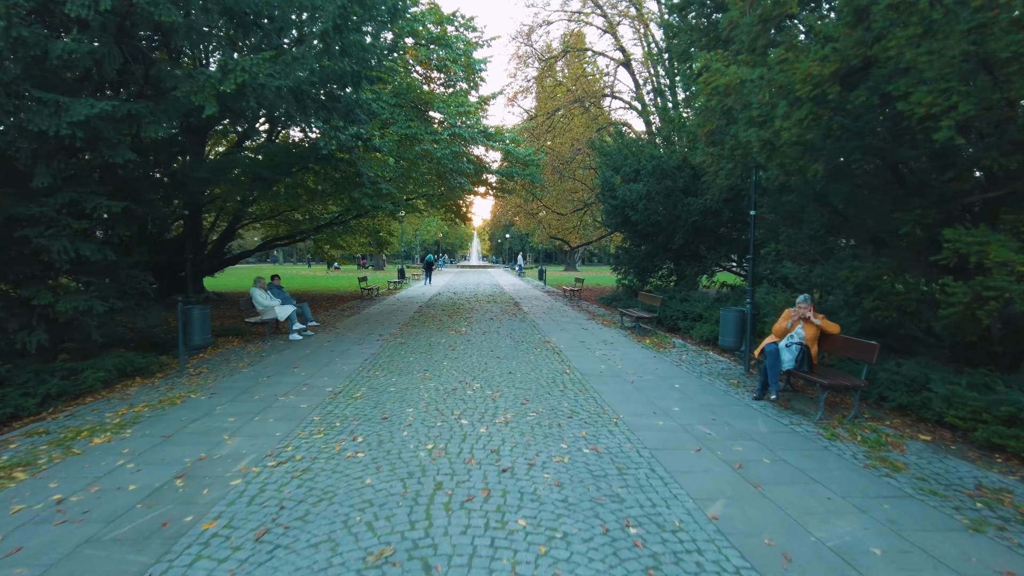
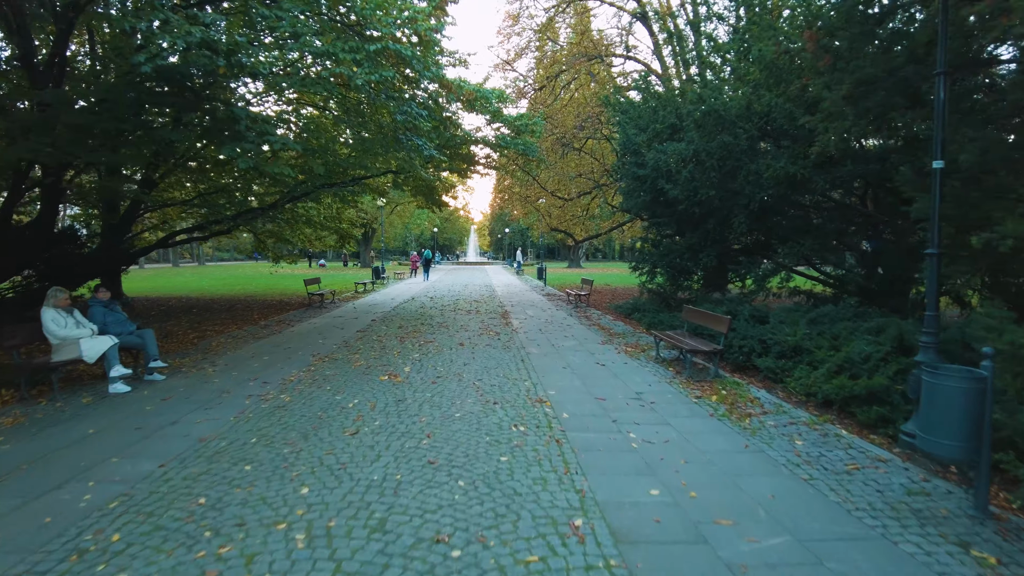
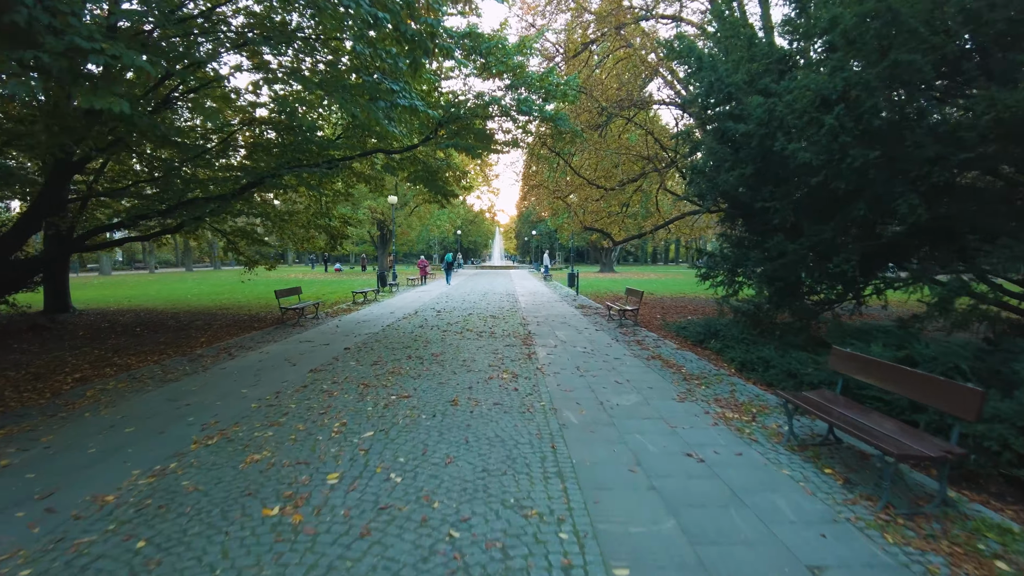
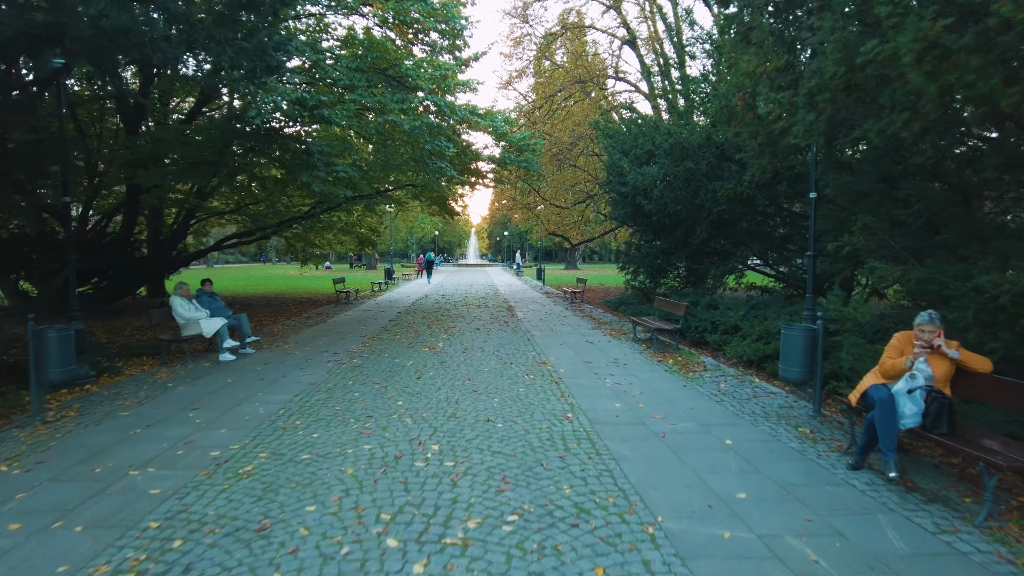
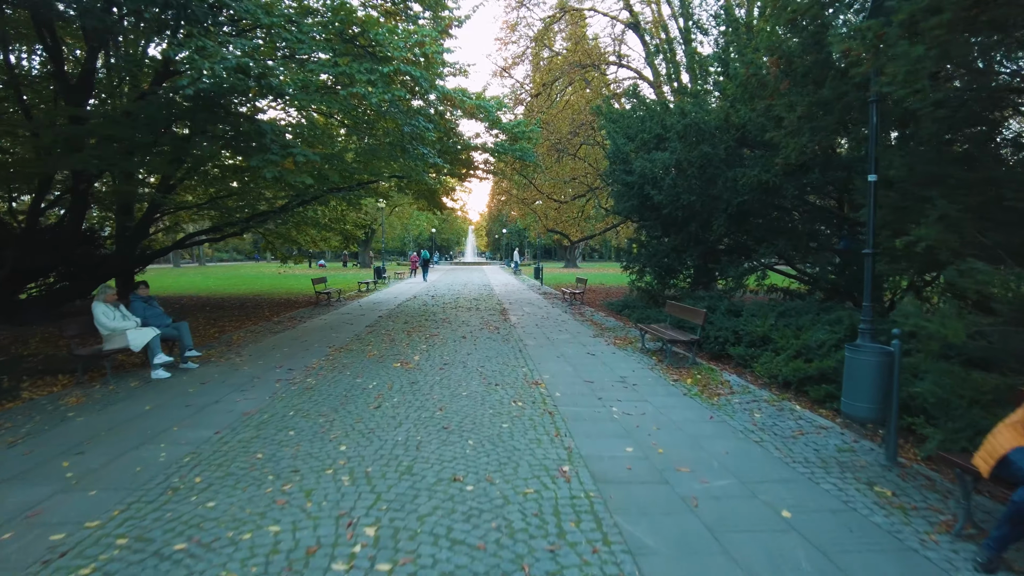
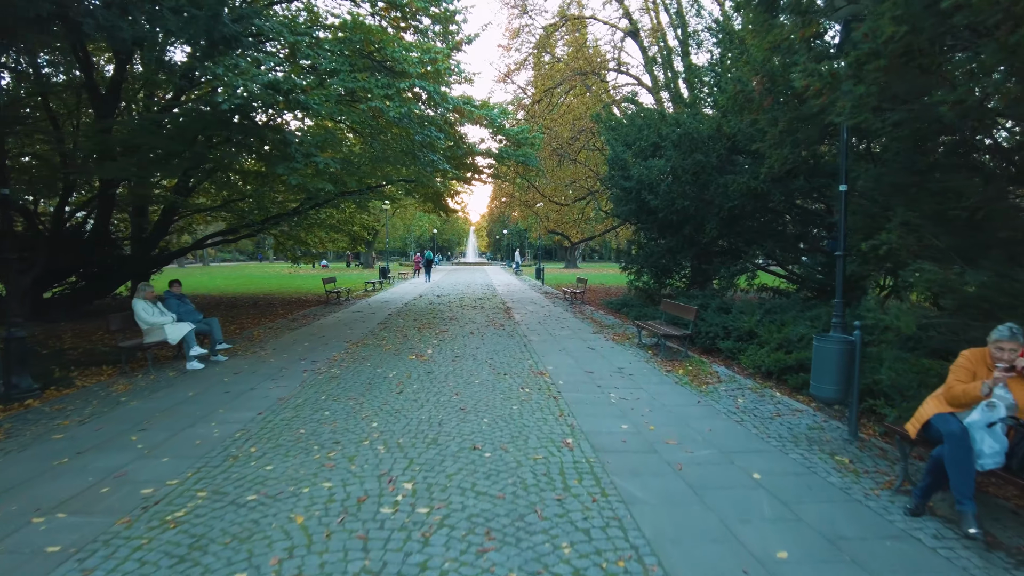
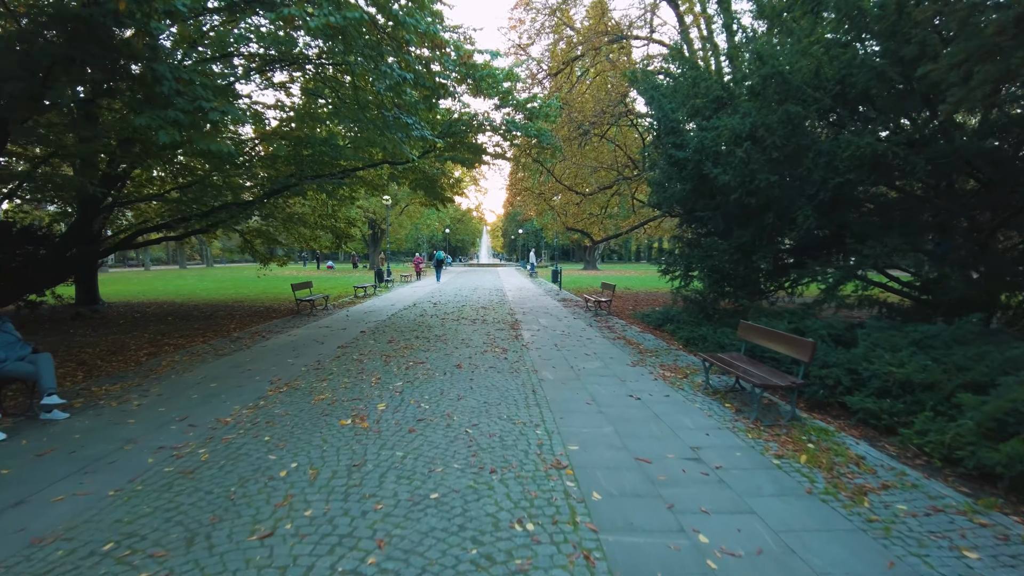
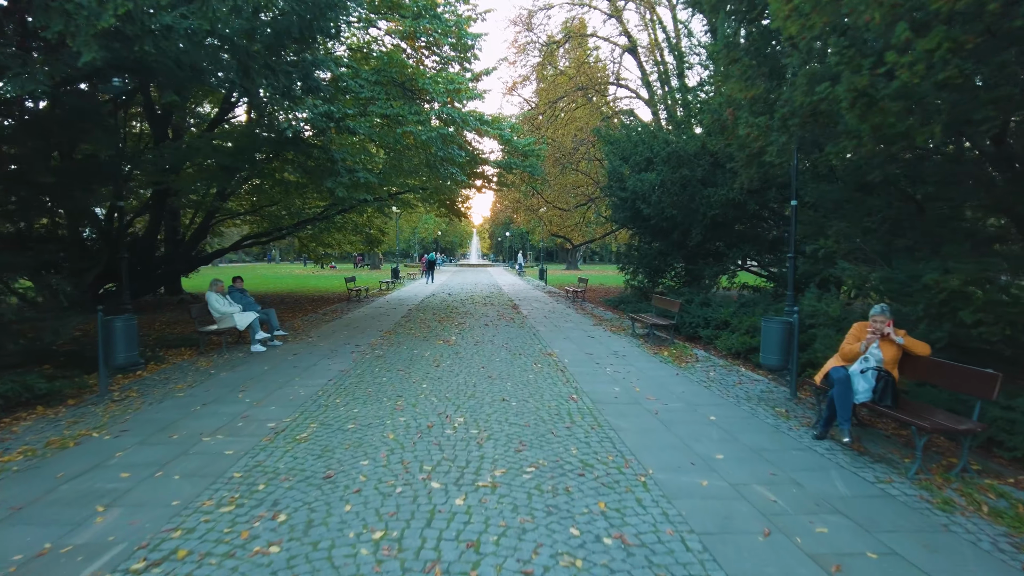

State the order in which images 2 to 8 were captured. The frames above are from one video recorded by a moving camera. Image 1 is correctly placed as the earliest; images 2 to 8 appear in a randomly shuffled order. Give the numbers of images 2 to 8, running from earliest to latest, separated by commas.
8, 4, 6, 5, 2, 7, 3
